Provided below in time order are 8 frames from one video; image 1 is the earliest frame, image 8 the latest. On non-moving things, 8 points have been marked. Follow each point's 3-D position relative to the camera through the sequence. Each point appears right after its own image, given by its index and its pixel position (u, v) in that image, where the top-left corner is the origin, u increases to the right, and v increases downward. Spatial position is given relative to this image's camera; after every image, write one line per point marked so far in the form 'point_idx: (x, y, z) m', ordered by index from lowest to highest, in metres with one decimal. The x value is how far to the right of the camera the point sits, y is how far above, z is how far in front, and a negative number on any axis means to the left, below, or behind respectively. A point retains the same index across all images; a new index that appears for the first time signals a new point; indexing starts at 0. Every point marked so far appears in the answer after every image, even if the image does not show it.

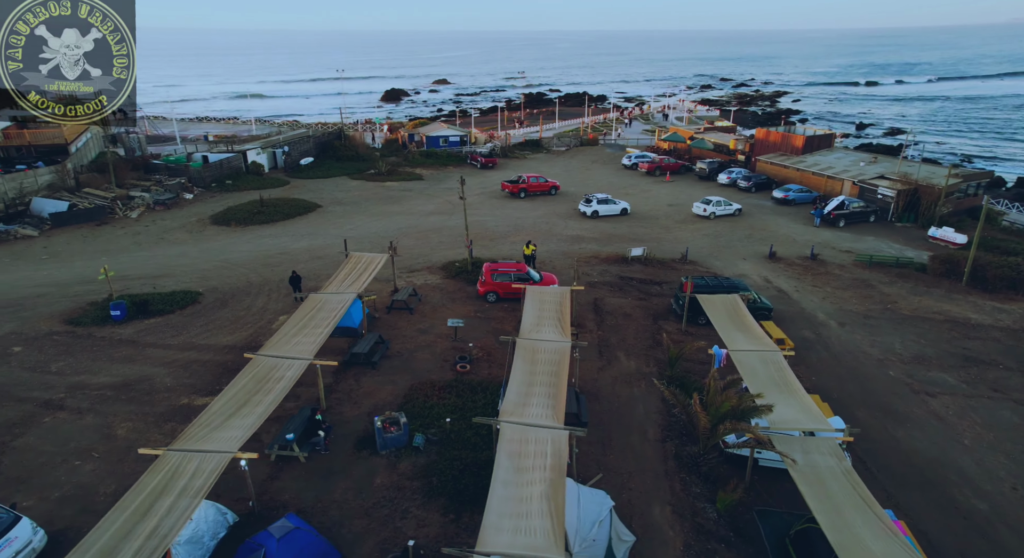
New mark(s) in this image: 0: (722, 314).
0: (+6.8, -1.3, +18.6) m
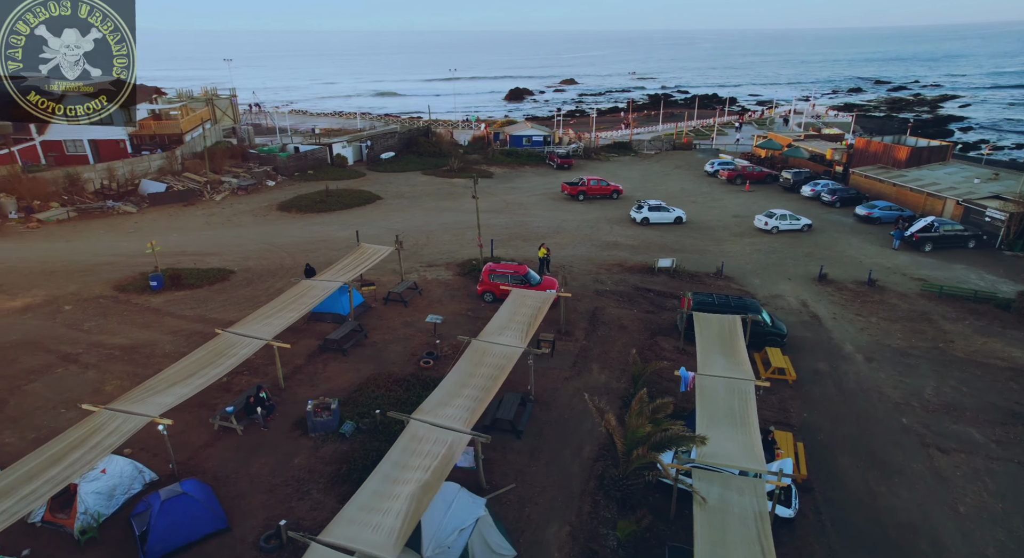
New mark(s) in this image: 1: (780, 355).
0: (+6.0, -1.8, +17.2) m
1: (+8.4, -2.4, +17.7) m
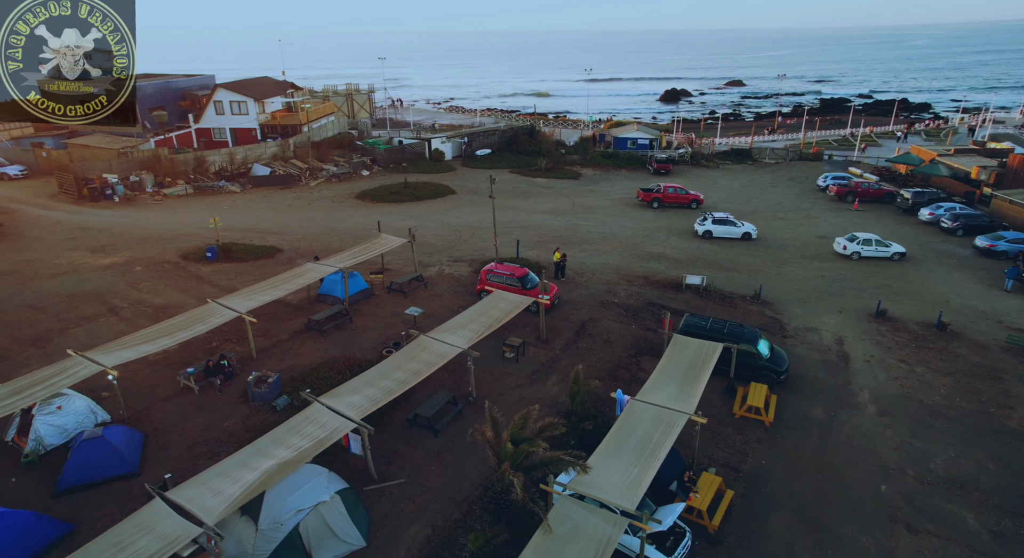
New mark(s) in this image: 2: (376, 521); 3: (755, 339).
0: (+4.6, -2.4, +15.8) m
1: (+7.0, -3.2, +15.7) m
2: (-2.8, -5.0, +11.7) m
3: (+7.4, -1.8, +17.1) m
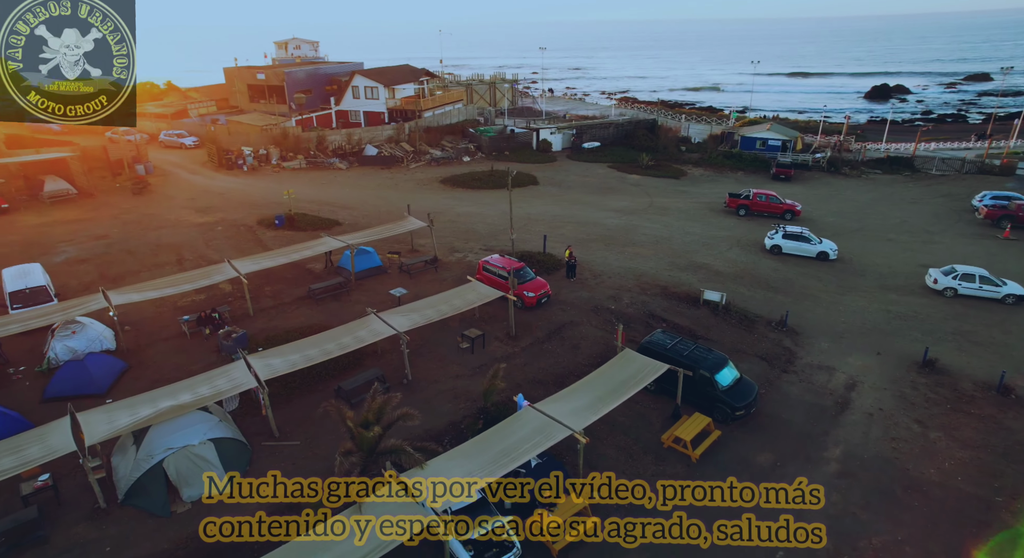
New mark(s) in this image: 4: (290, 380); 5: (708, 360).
0: (+2.5, -2.6, +14.9) m
1: (+4.7, -3.7, +14.2) m
2: (-6.0, -4.4, +13.0) m
3: (+5.6, -2.4, +15.4) m
4: (-6.4, -2.8, +16.1) m
5: (+5.4, -2.3, +15.6) m
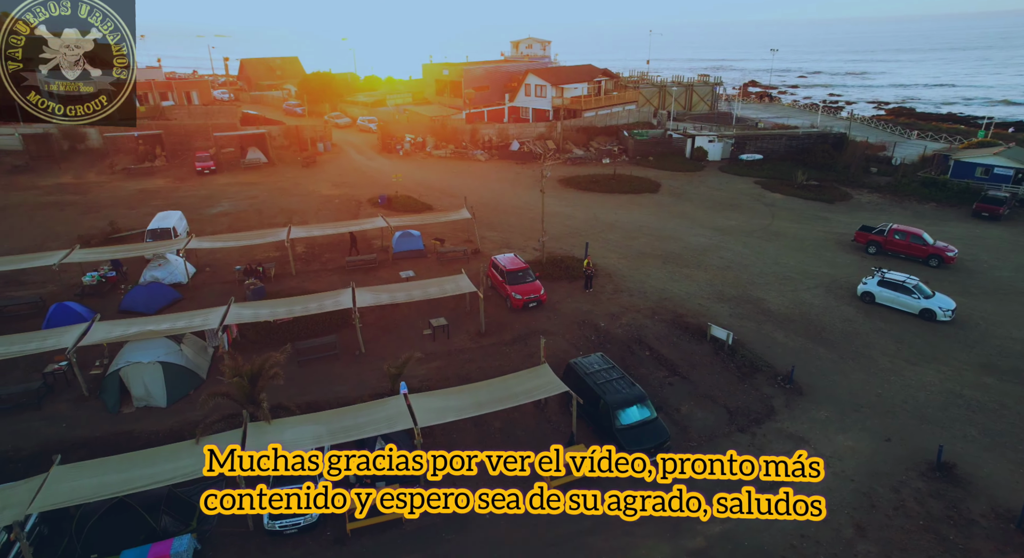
0: (-0.3, -2.8, +14.7) m
1: (+1.3, -4.2, +13.3) m
2: (-9.1, -3.3, +15.9) m
3: (+2.8, -3.1, +14.0) m
4: (-8.1, -1.7, +19.0) m
5: (+2.7, -2.9, +14.3) m
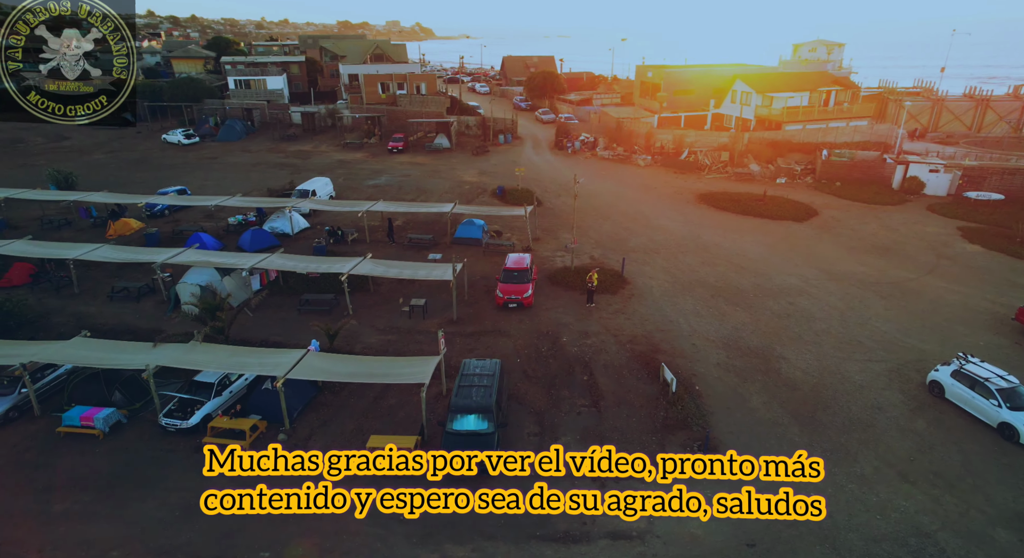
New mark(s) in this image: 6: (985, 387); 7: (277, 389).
0: (-3.6, -2.4, +15.9) m
1: (-3.0, -4.0, +14.0) m
2: (-11.1, -1.3, +20.6) m
3: (-1.2, -3.2, +14.0) m
4: (-8.6, -0.1, +22.9) m
5: (-1.1, -3.0, +14.3) m
6: (+13.4, -2.9, +15.5) m
7: (-6.5, -3.0, +15.5) m
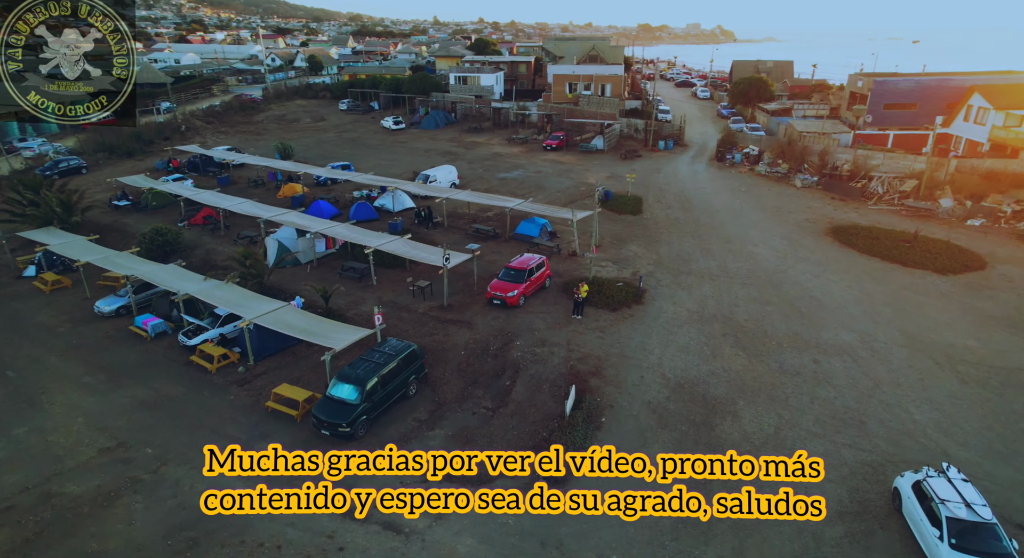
0: (-5.9, -1.5, +17.8) m
1: (-6.3, -3.1, +15.9) m
2: (-10.7, +0.6, +25.0) m
3: (-4.5, -2.6, +15.2) m
4: (-7.3, +1.4, +26.2) m
5: (-4.3, -2.5, +15.4) m
6: (+9.4, -4.8, +11.0) m
7: (-8.8, -1.7, +18.6) m
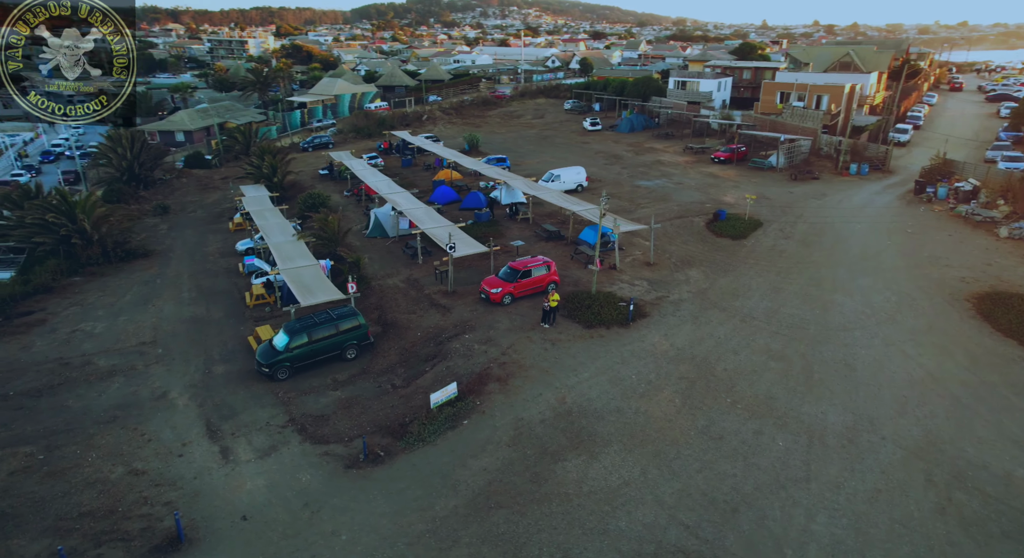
0: (-7.1, -0.3, +20.8) m
1: (-8.6, -1.7, +19.2) m
2: (-8.2, +2.3, +29.2) m
3: (-7.1, -1.5, +17.9) m
4: (-4.6, +2.4, +28.9) m
5: (-6.8, -1.4, +17.9) m
6: (+3.3, -5.8, +8.5) m
7: (-9.5, 0.0, +22.6) m
